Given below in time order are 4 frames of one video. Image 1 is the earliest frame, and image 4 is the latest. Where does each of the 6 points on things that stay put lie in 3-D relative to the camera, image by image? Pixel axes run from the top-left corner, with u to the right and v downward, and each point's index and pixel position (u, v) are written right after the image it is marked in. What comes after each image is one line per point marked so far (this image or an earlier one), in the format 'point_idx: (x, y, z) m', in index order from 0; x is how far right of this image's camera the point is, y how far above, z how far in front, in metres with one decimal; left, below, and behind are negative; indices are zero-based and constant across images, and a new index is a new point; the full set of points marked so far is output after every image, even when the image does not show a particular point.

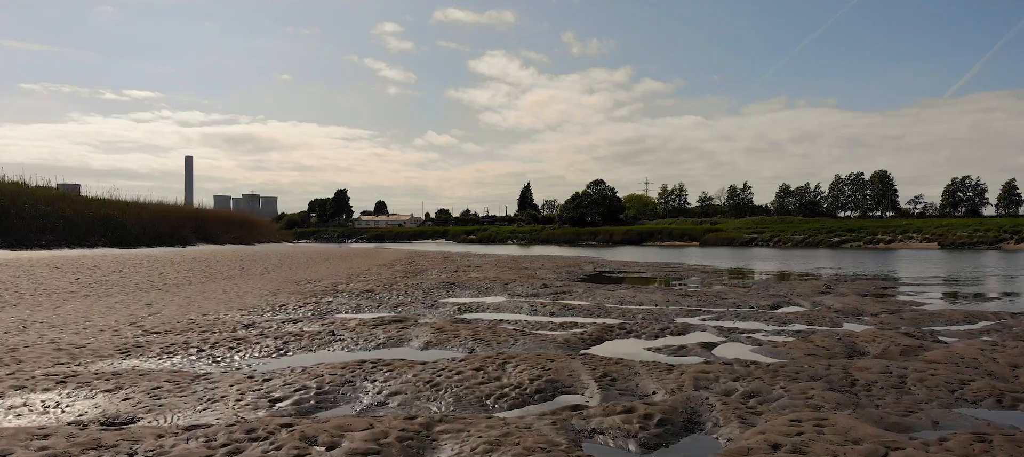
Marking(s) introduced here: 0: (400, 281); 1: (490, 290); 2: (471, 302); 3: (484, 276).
0: (-3.5, -1.7, +17.1) m
1: (-0.4, -1.8, +15.6) m
2: (-0.9, -1.9, +13.0) m
3: (-0.8, -1.7, +18.9) m
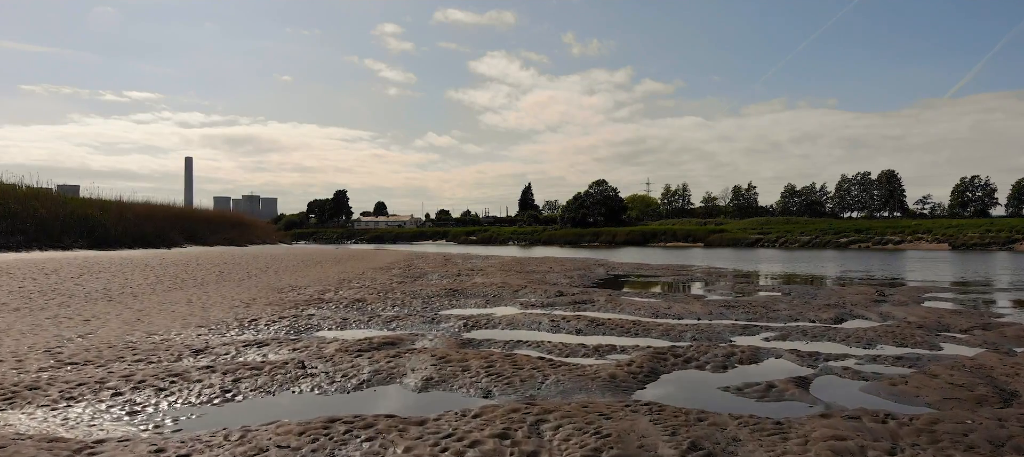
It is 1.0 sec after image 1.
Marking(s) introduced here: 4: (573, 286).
0: (-3.4, -1.7, +16.0) m
1: (-0.3, -1.9, +14.6) m
2: (-0.7, -1.9, +12.0) m
3: (-0.7, -1.7, +17.9) m
4: (+1.9, -1.8, +16.9) m
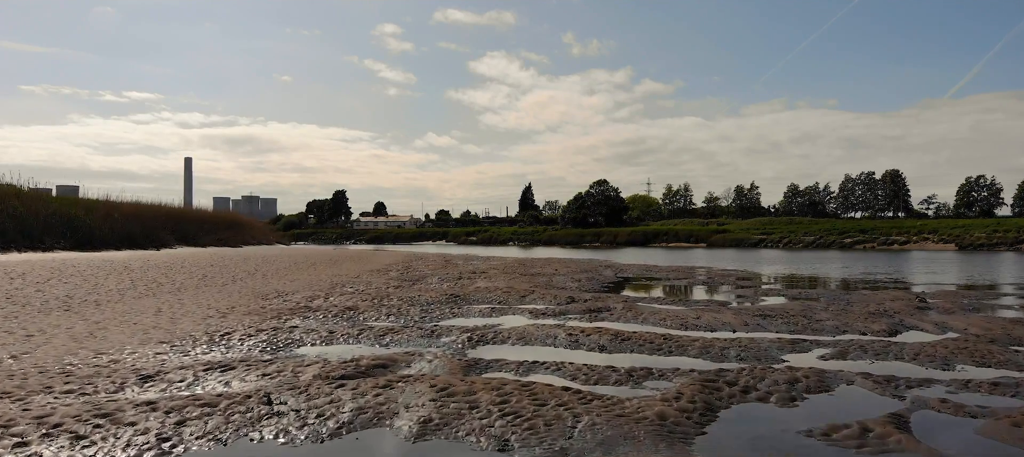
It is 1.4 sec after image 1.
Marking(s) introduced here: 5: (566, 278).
0: (-3.3, -1.8, +15.4) m
1: (-0.2, -1.9, +13.9) m
2: (-0.6, -1.9, +11.3) m
3: (-0.6, -1.7, +17.2) m
4: (+2.0, -1.8, +16.3) m
5: (+1.8, -1.7, +19.6) m
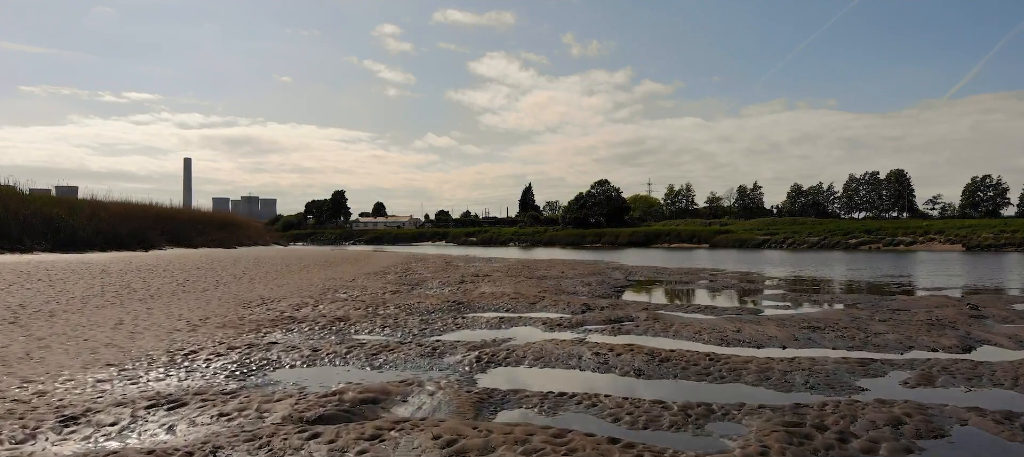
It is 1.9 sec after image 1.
0: (-3.2, -1.8, +14.7) m
1: (-0.1, -1.9, +13.2) m
2: (-0.5, -1.9, +10.6) m
3: (-0.5, -1.7, +16.5) m
4: (+2.1, -1.8, +15.6) m
5: (+1.9, -1.7, +19.0) m
